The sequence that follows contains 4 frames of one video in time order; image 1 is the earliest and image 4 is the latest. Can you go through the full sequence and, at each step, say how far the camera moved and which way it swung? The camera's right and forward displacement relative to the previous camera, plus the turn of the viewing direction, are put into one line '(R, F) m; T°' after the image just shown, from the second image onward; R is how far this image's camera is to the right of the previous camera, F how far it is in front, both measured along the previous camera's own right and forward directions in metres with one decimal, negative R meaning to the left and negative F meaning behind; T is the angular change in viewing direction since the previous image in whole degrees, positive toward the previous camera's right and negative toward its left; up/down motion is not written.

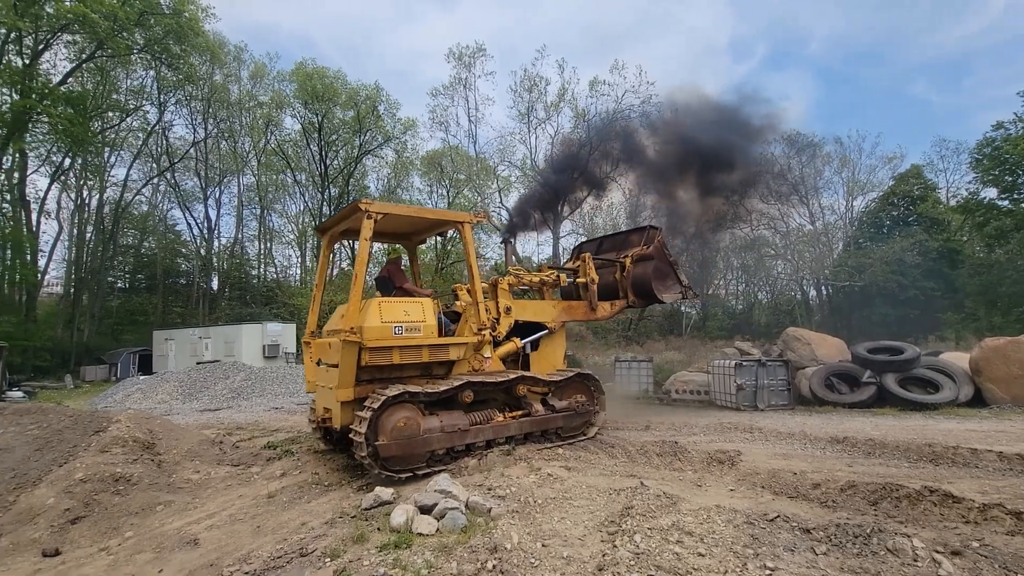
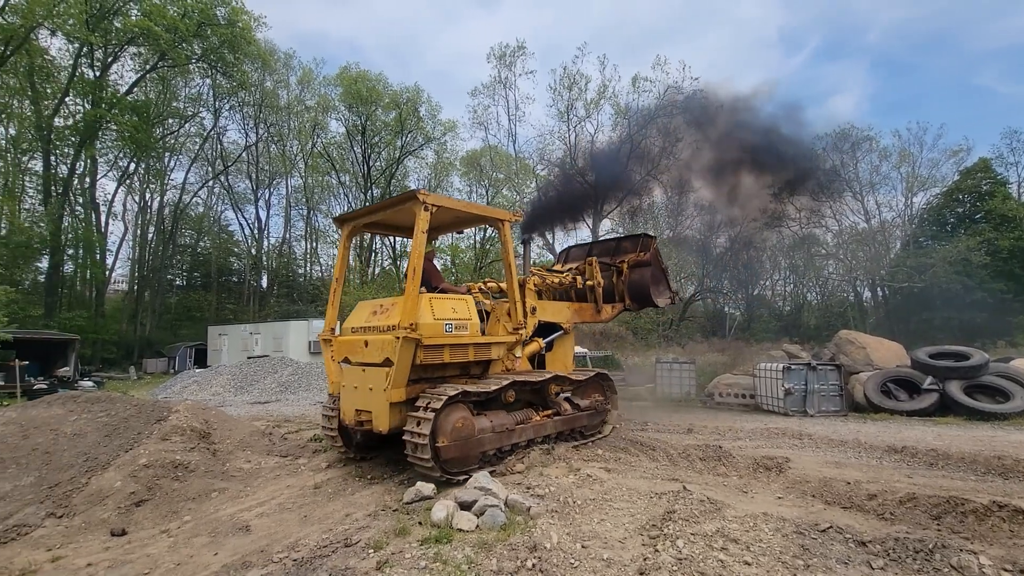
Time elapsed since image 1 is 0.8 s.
(0.0, 0.0) m; -4°
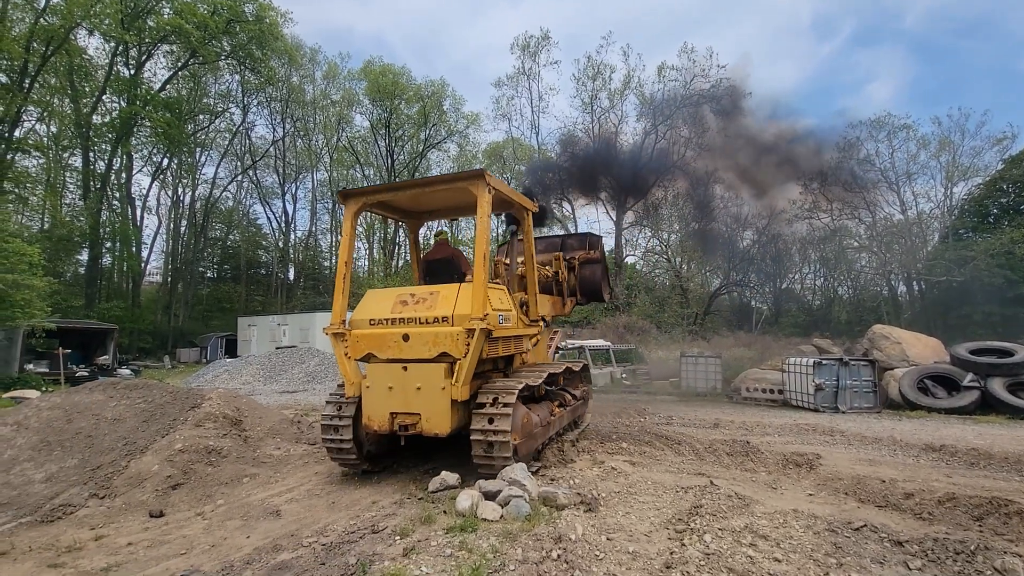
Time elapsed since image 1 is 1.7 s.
(0.0, 0.0) m; -3°
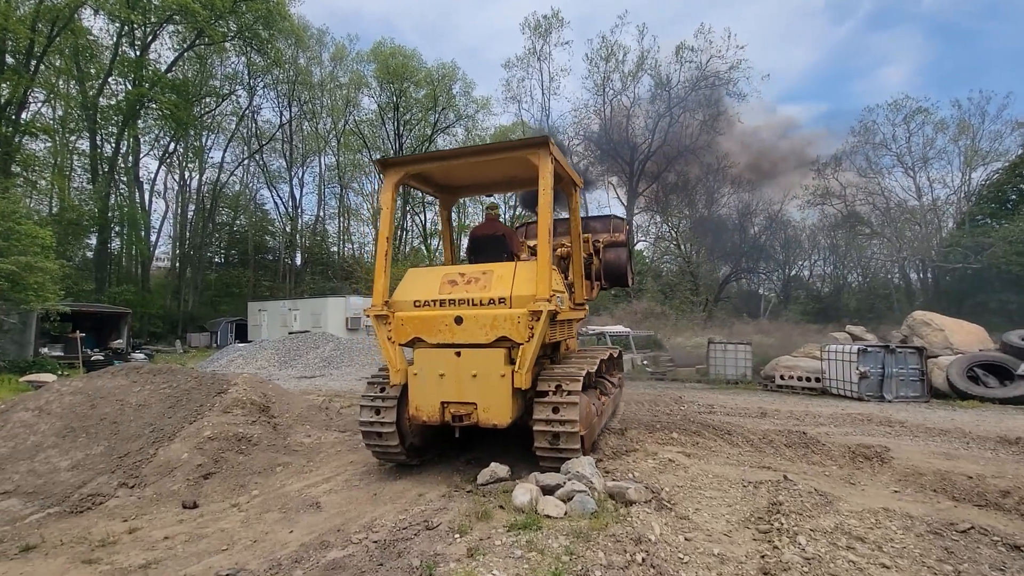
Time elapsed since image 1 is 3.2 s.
(-0.6, +0.4) m; -1°
